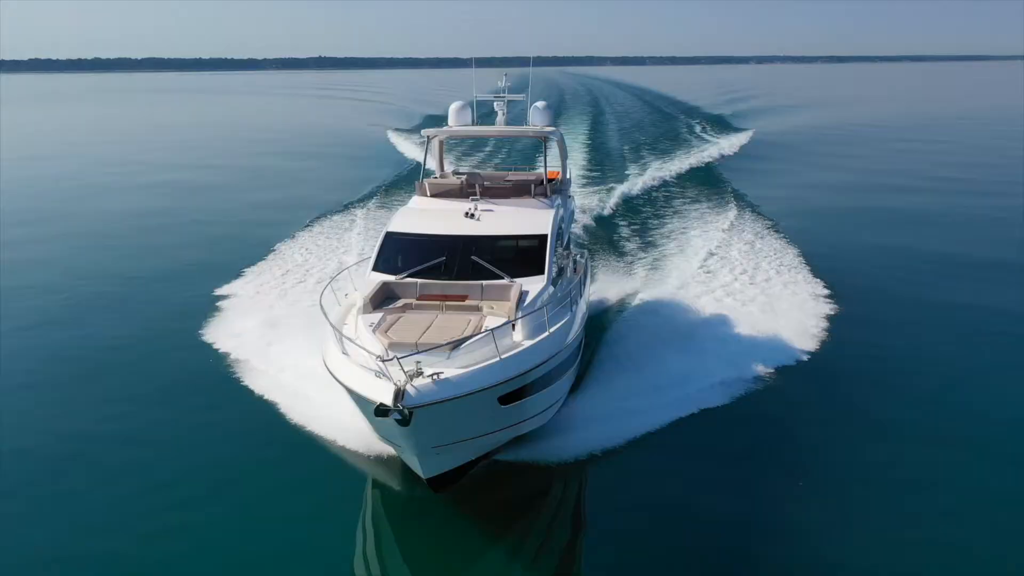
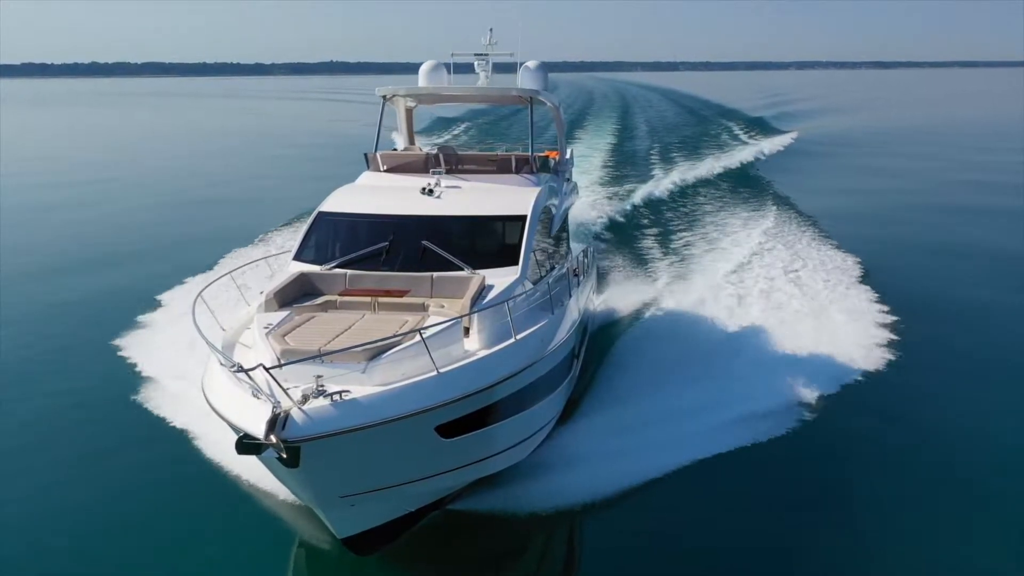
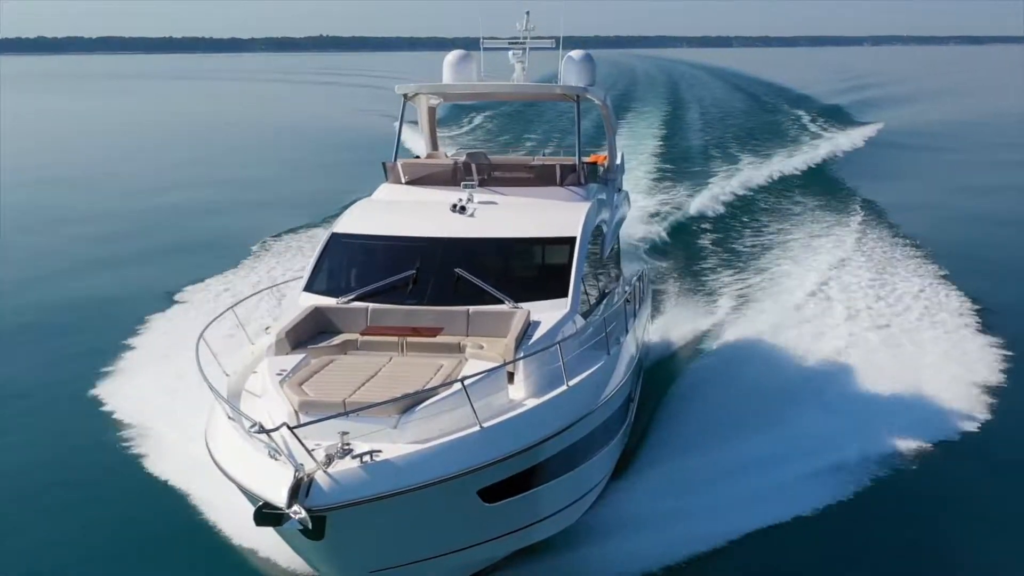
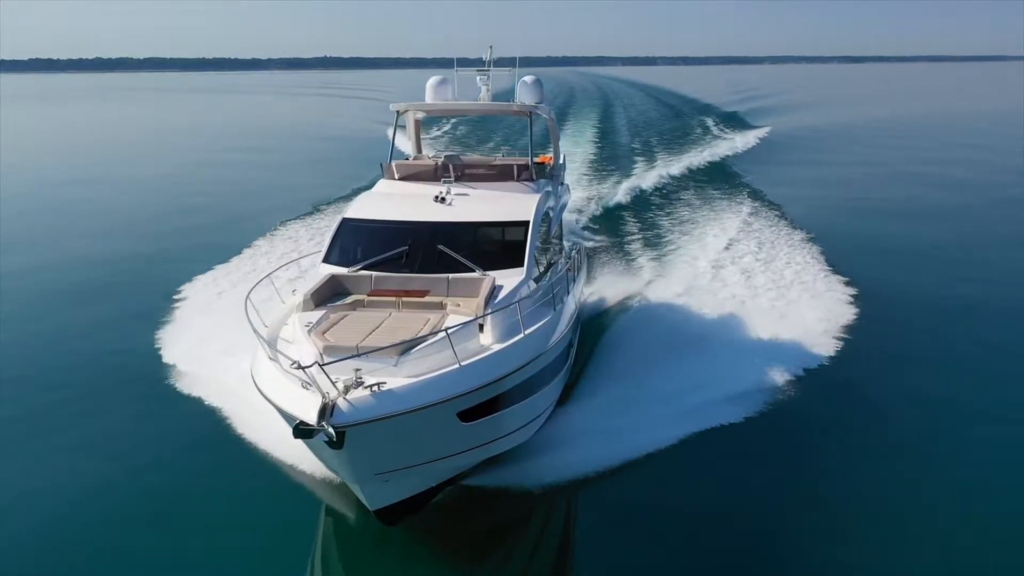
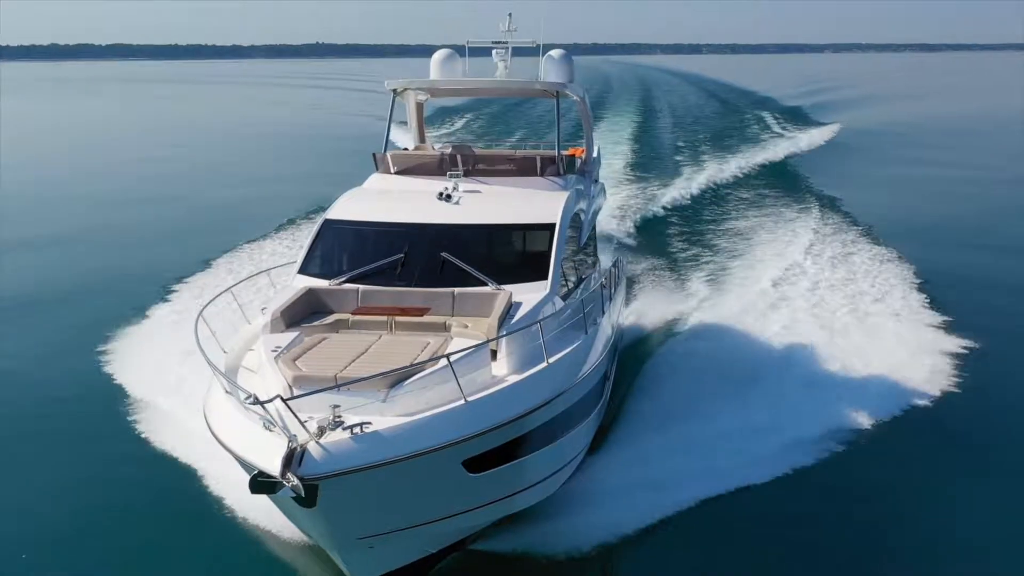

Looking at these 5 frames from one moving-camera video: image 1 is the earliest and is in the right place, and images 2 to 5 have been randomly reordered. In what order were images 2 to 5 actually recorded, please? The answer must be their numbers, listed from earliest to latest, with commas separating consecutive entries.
4, 2, 5, 3
